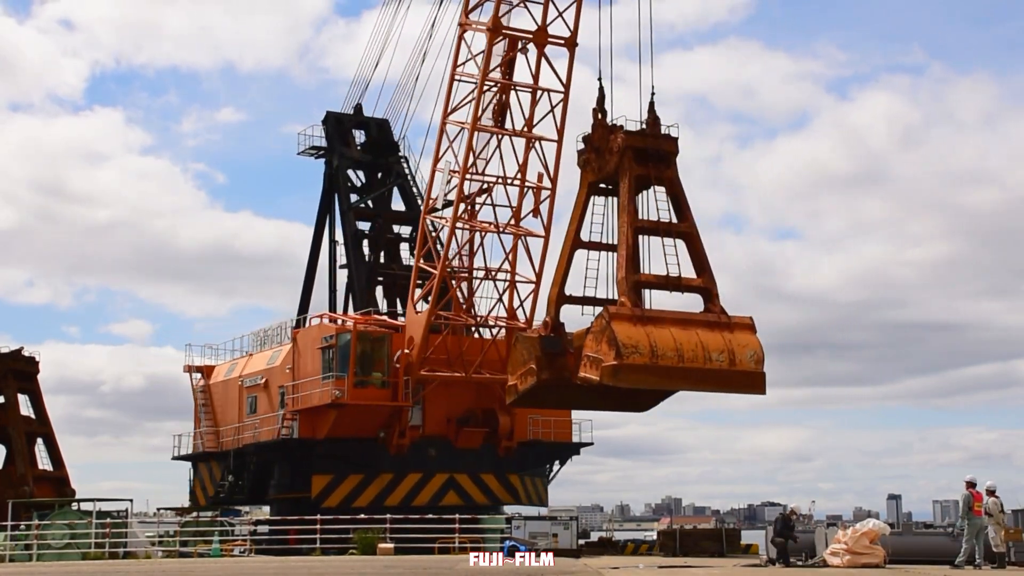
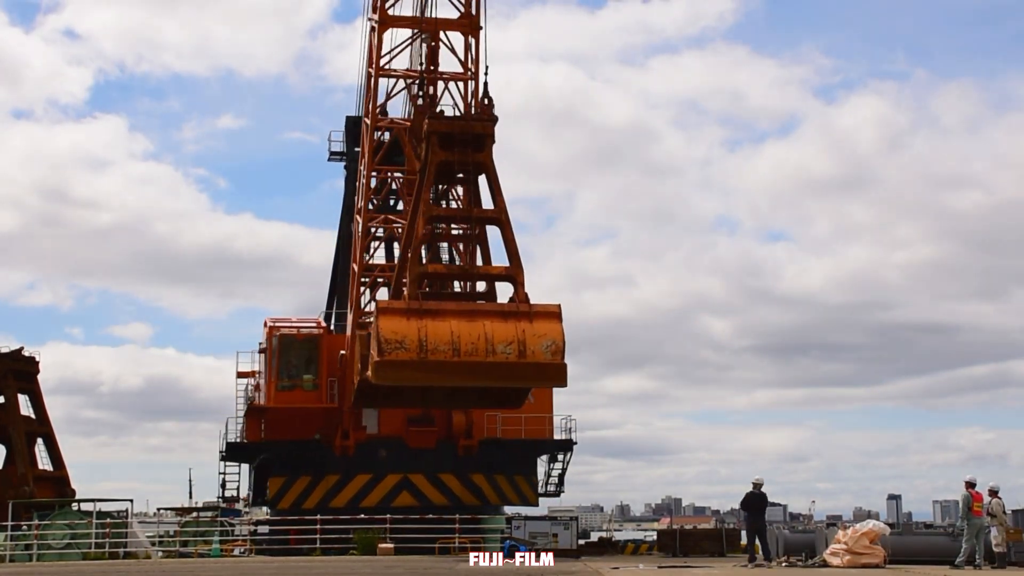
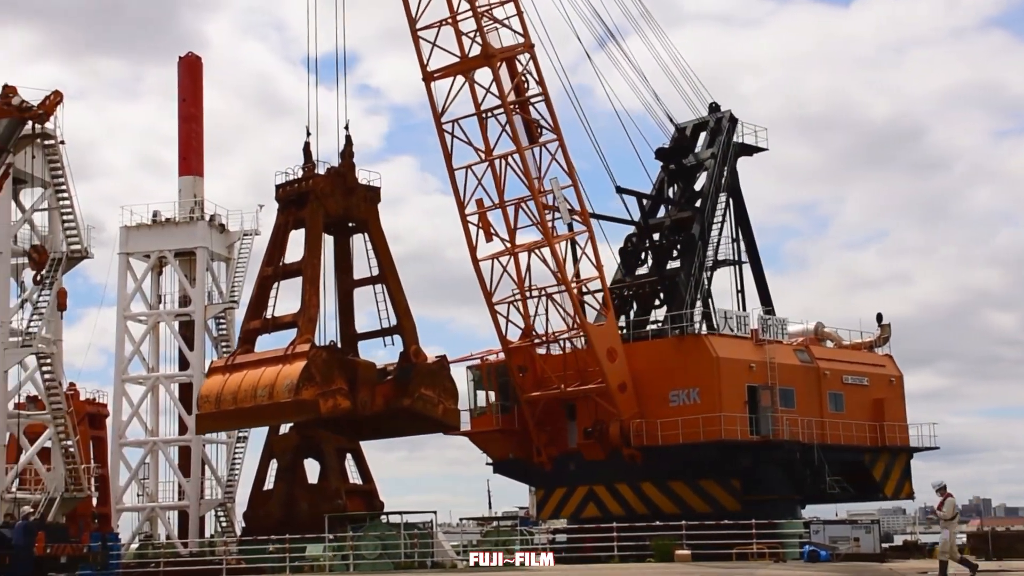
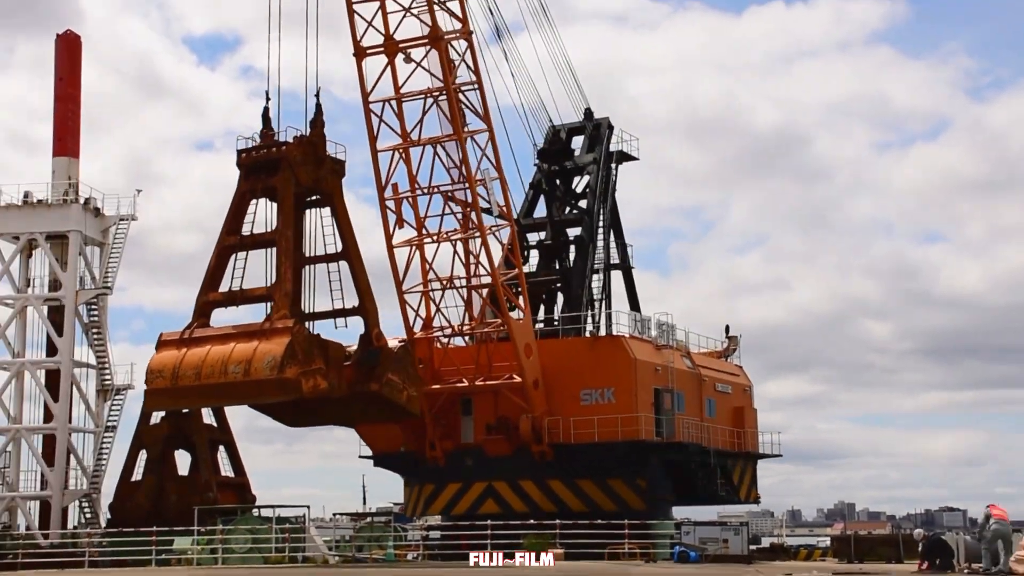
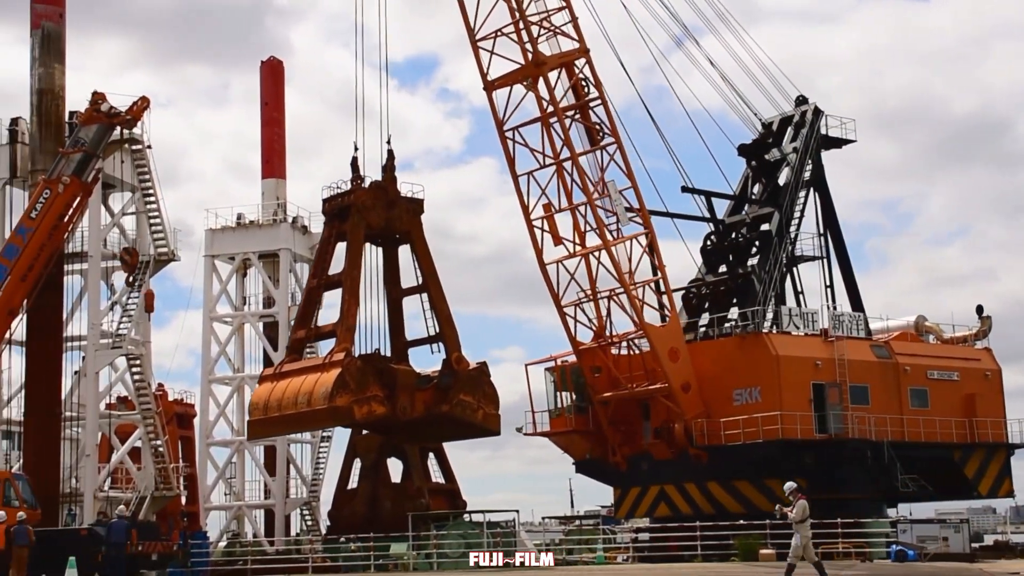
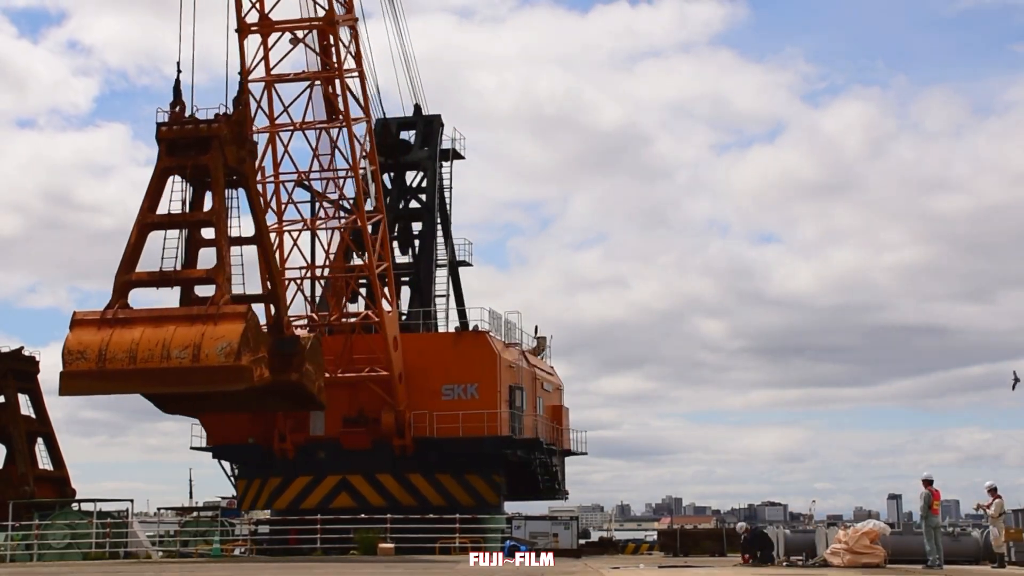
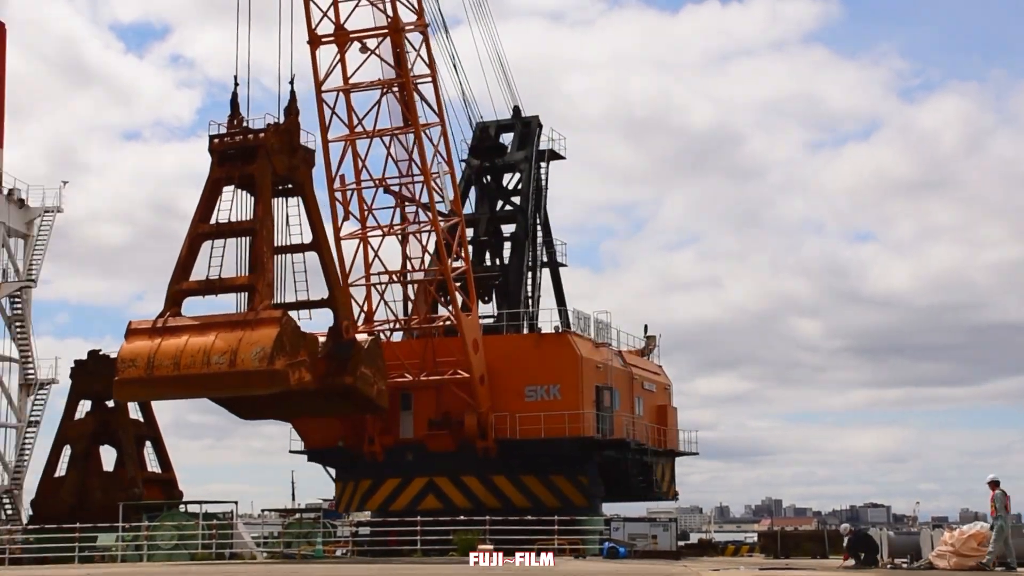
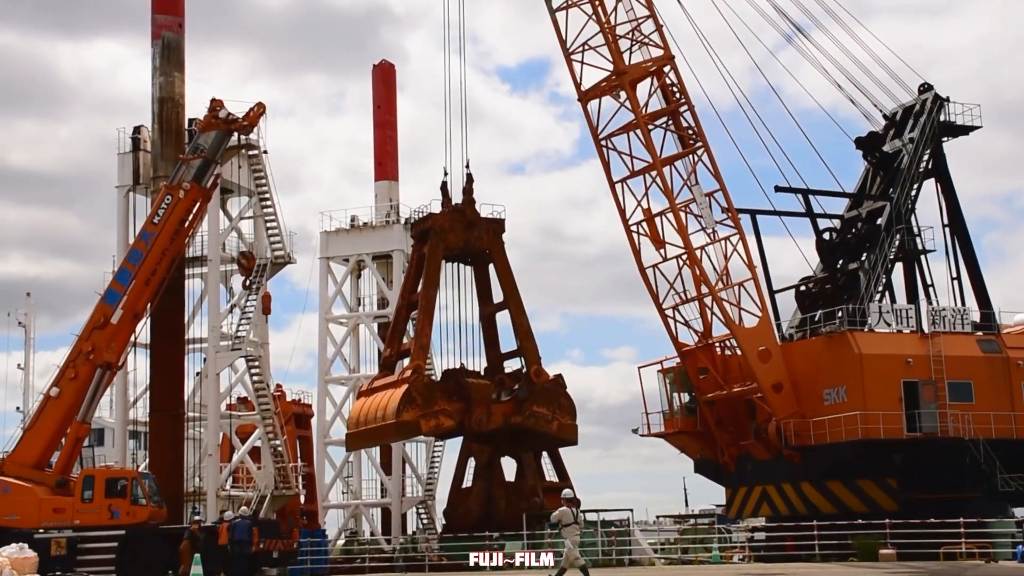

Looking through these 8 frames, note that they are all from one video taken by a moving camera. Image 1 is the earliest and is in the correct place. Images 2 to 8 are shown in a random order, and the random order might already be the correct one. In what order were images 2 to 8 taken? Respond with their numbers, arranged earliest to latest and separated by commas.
2, 6, 7, 4, 3, 5, 8
